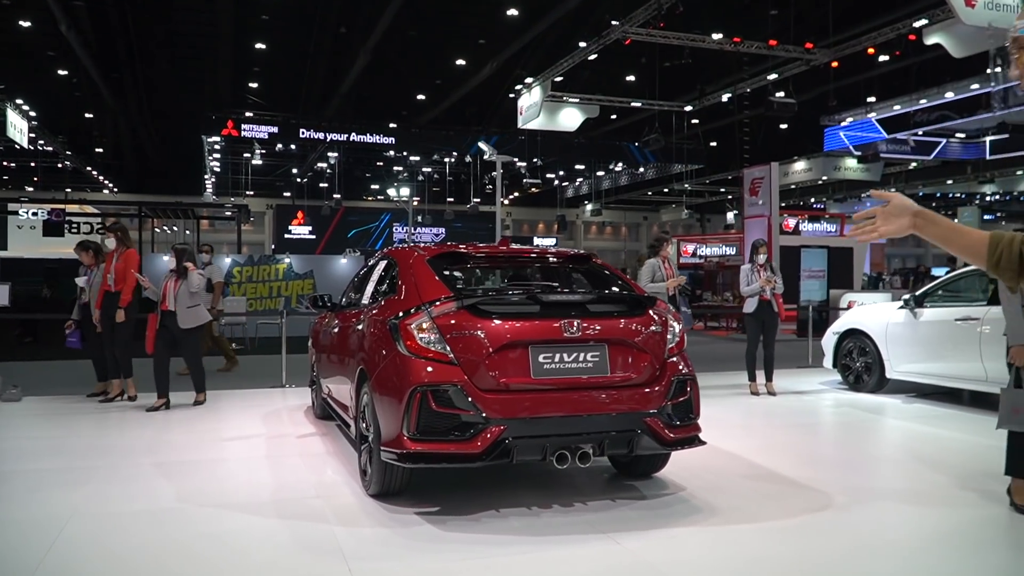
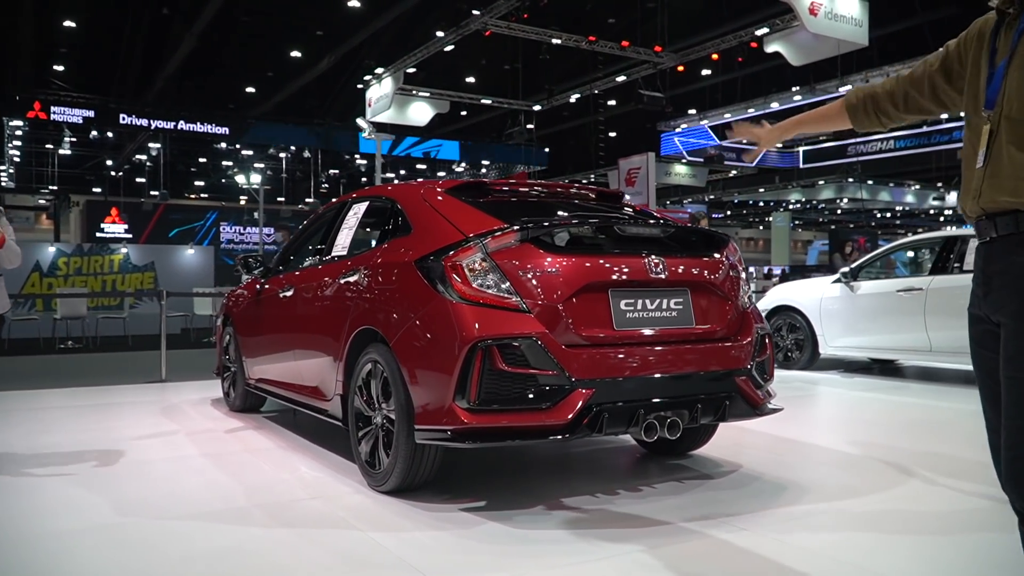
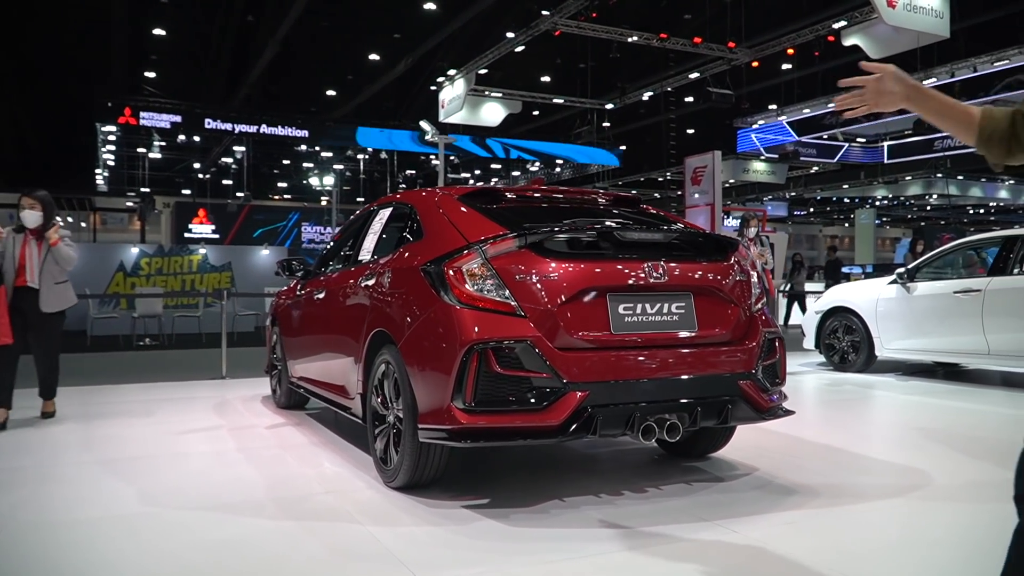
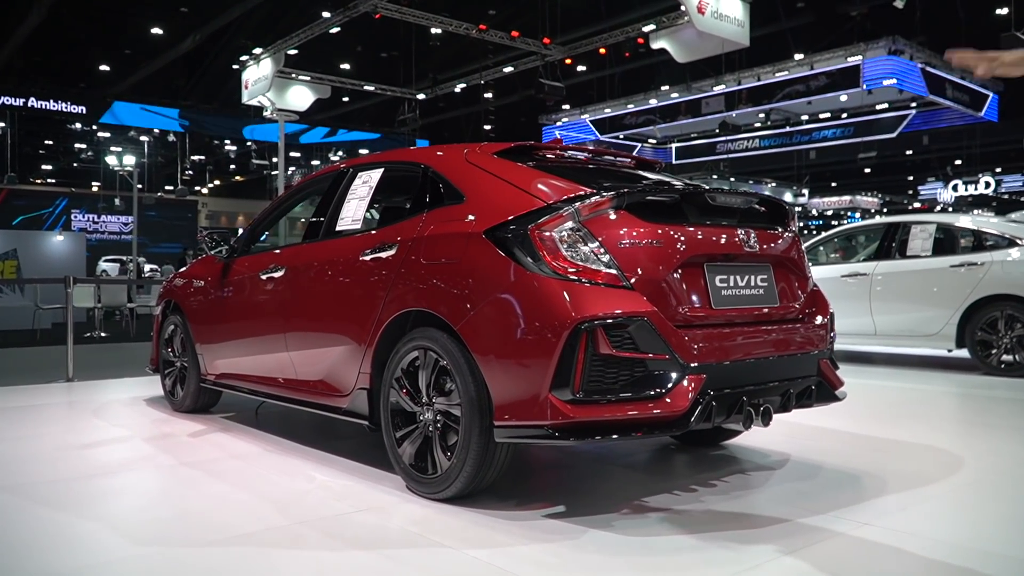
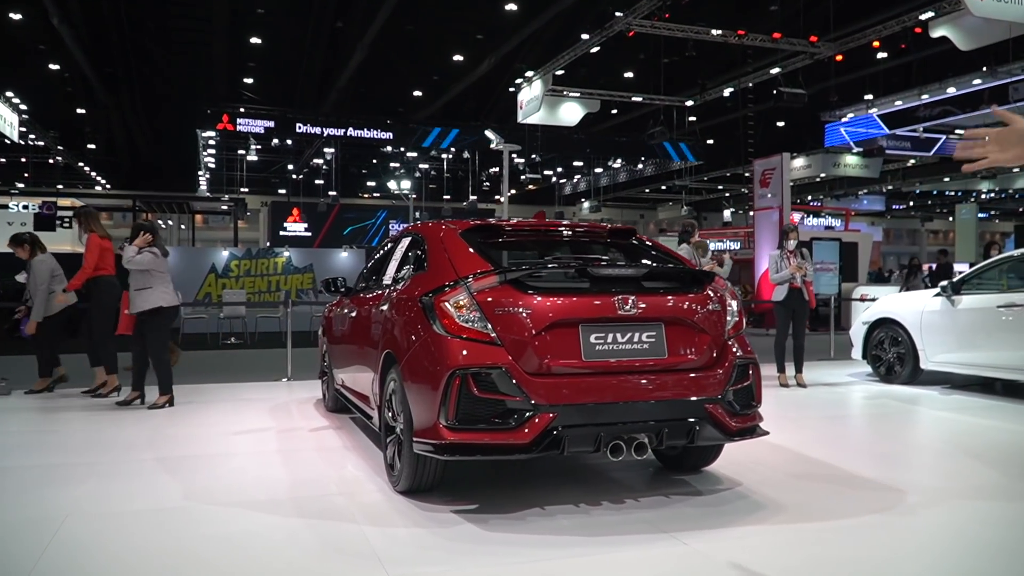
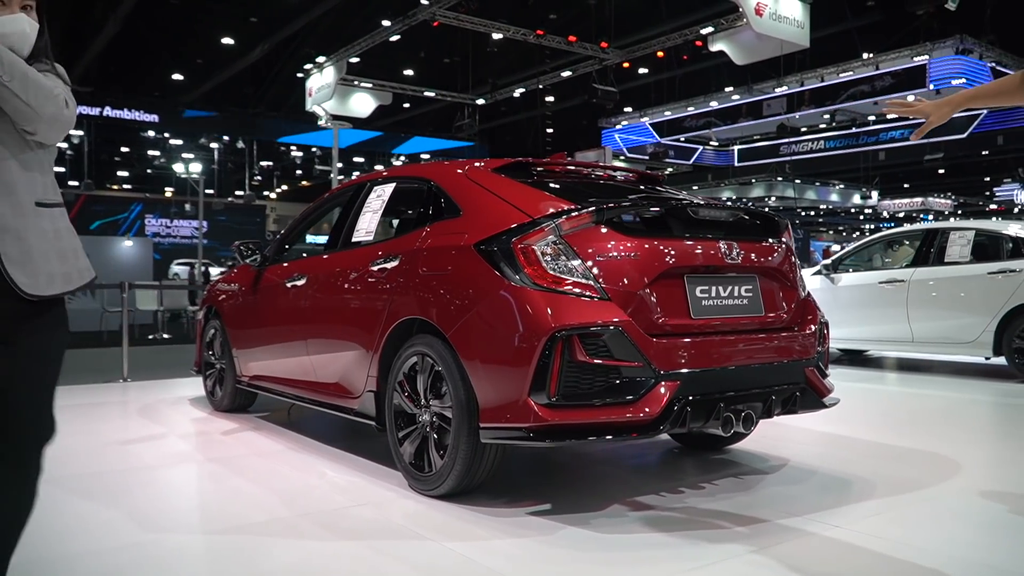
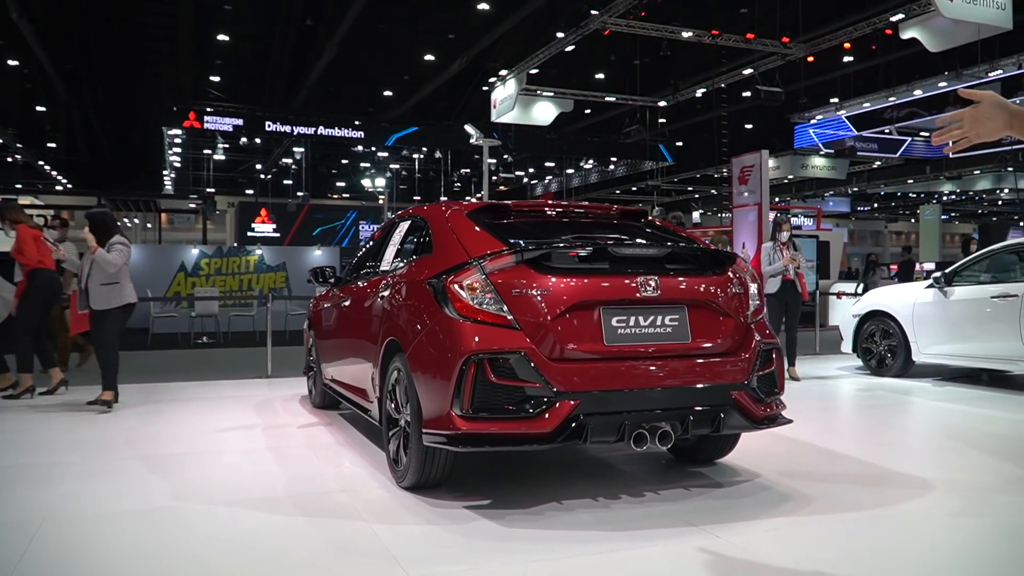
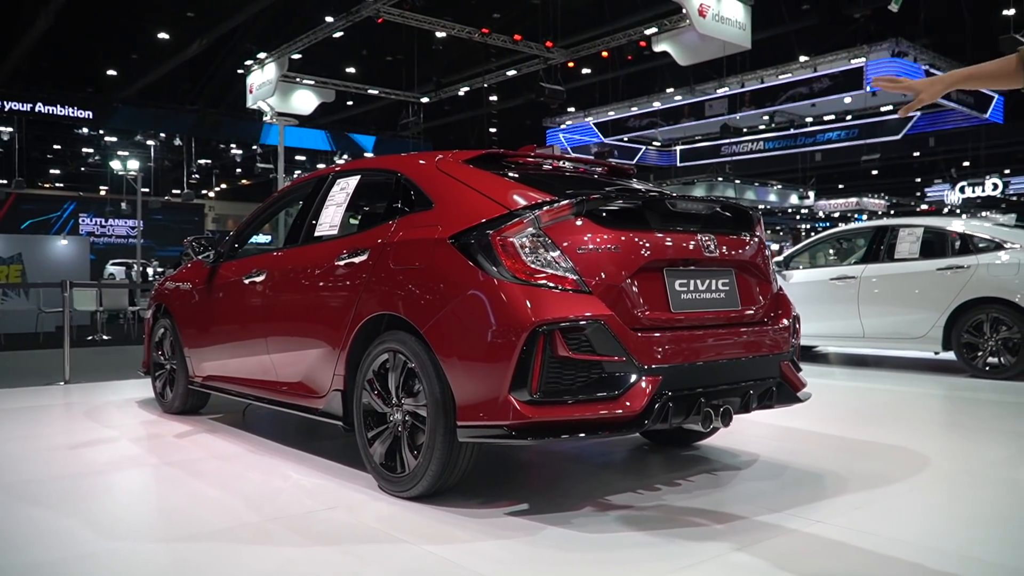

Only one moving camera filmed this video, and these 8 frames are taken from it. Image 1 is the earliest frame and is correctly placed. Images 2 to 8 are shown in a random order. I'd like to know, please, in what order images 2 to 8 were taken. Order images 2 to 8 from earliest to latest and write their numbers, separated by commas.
5, 7, 3, 2, 6, 8, 4
